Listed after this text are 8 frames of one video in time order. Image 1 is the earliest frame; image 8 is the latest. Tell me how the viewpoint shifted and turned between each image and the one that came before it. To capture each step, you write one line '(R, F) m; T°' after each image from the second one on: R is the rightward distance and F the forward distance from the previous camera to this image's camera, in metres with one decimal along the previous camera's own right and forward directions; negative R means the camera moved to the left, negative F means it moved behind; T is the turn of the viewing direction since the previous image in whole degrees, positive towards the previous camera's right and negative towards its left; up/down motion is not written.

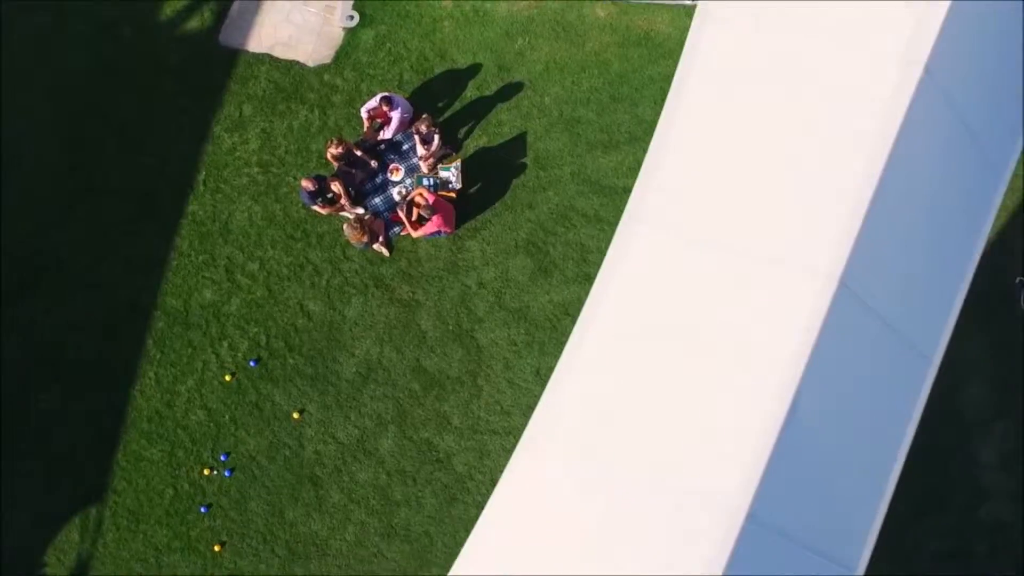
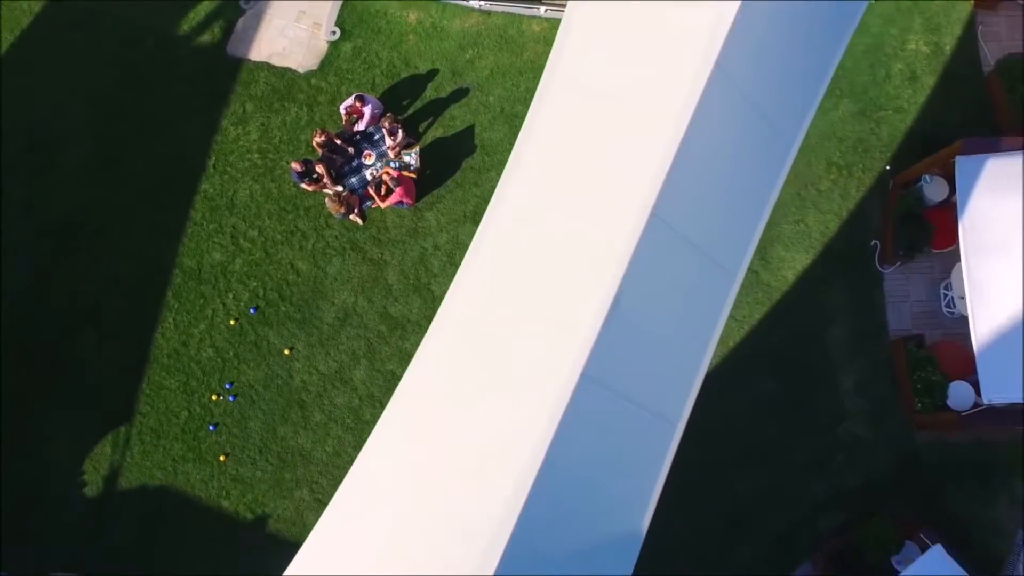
(+0.7, -1.9) m; 0°
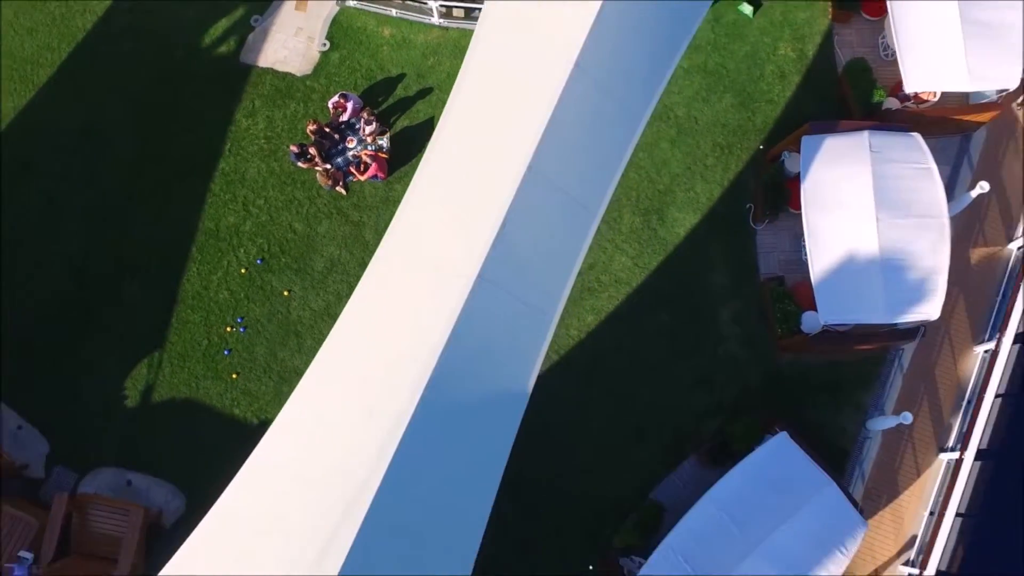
(+0.9, -2.6) m; -1°
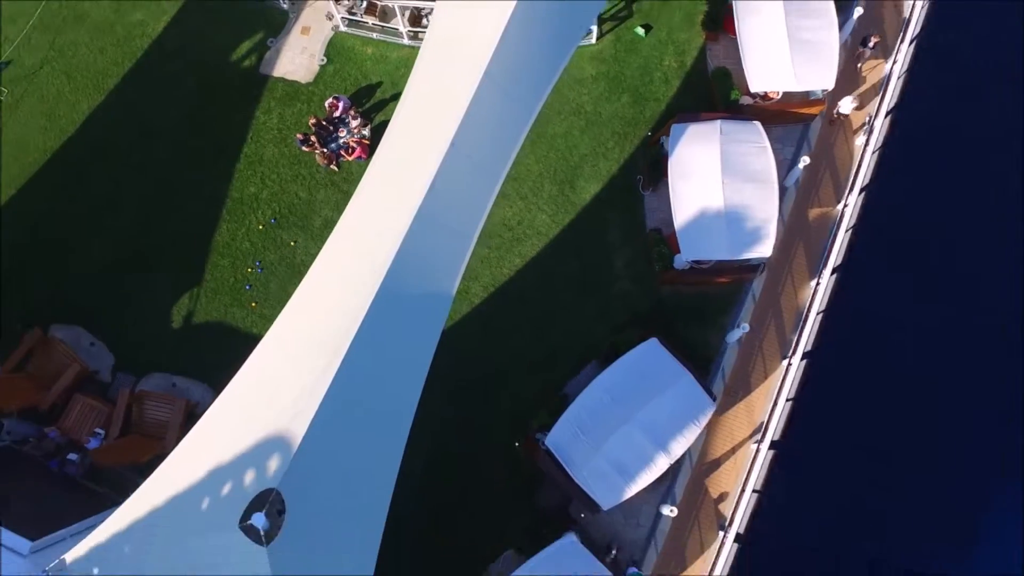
(+1.3, -4.0) m; -1°
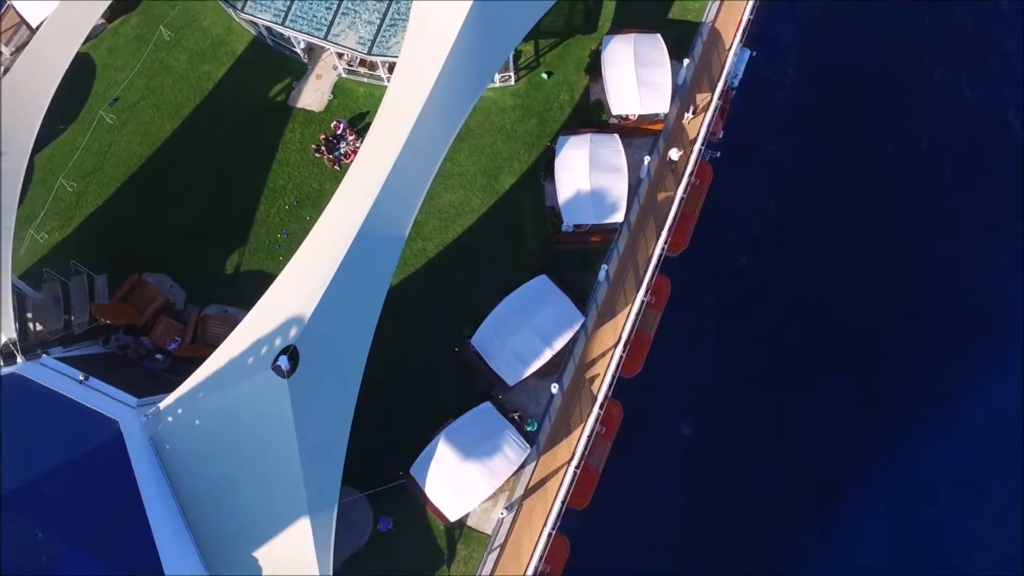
(+2.2, -7.6) m; -1°
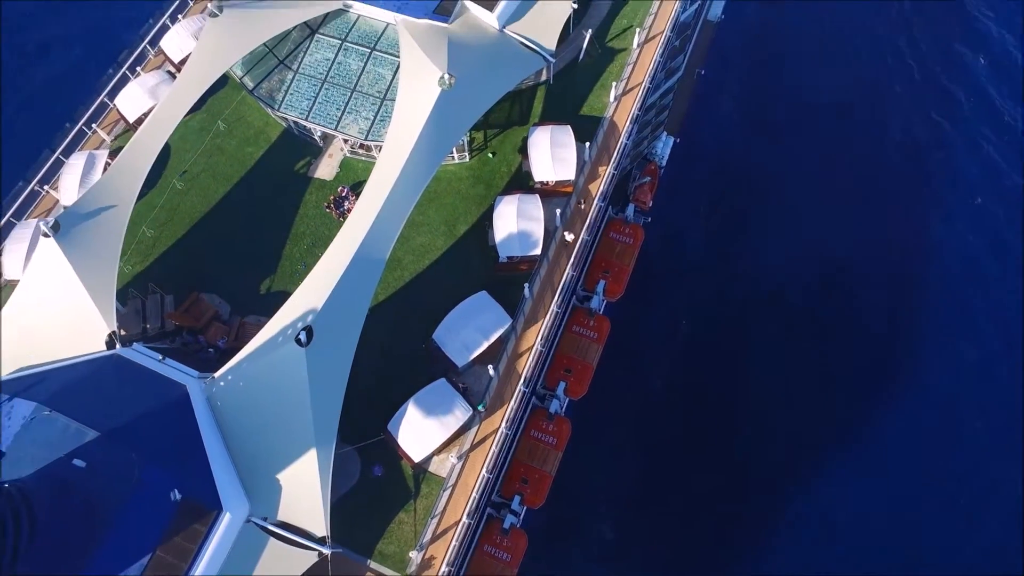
(+2.3, -9.3) m; 0°
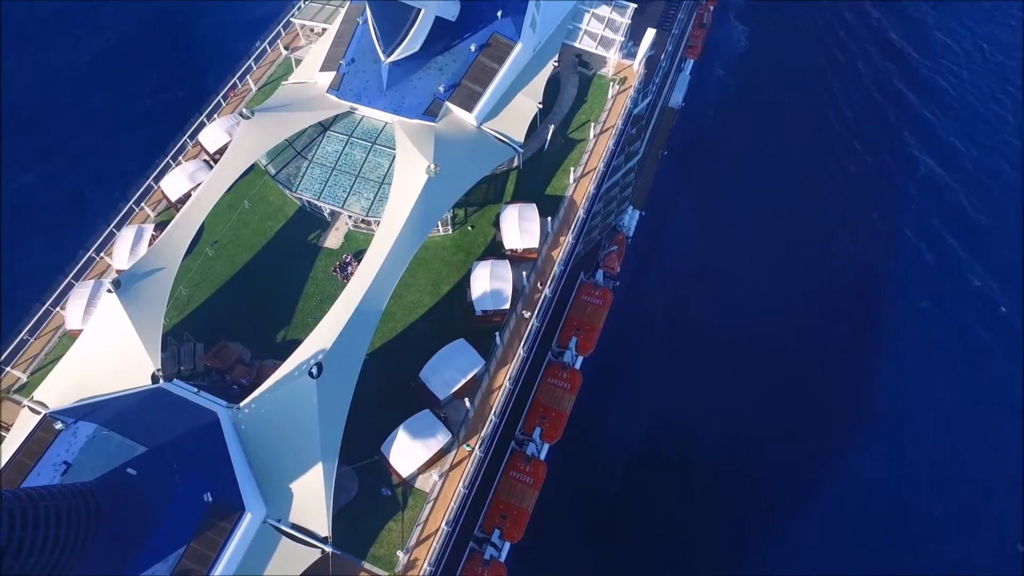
(+1.4, -7.0) m; 0°
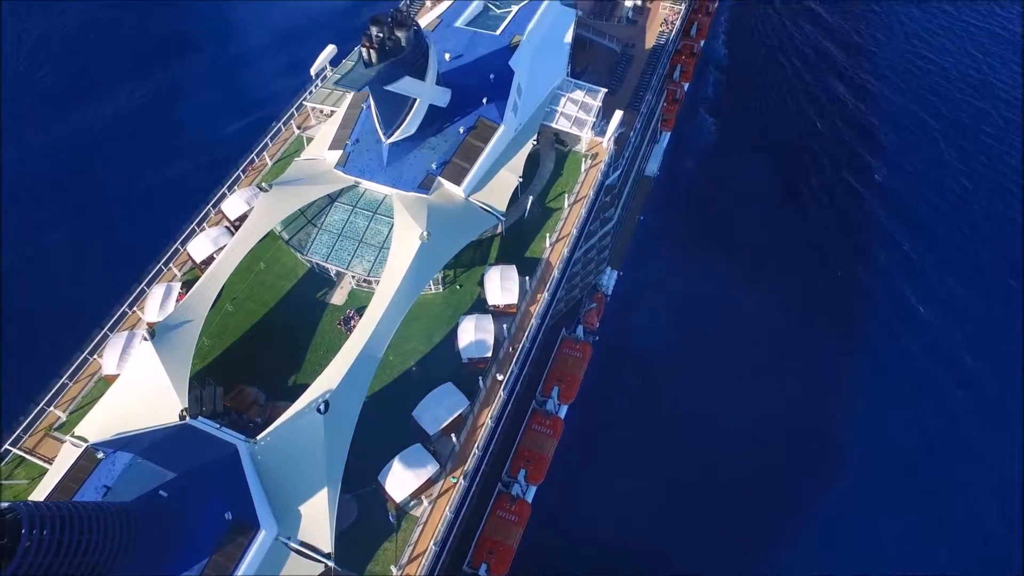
(+1.0, -6.0) m; 0°
